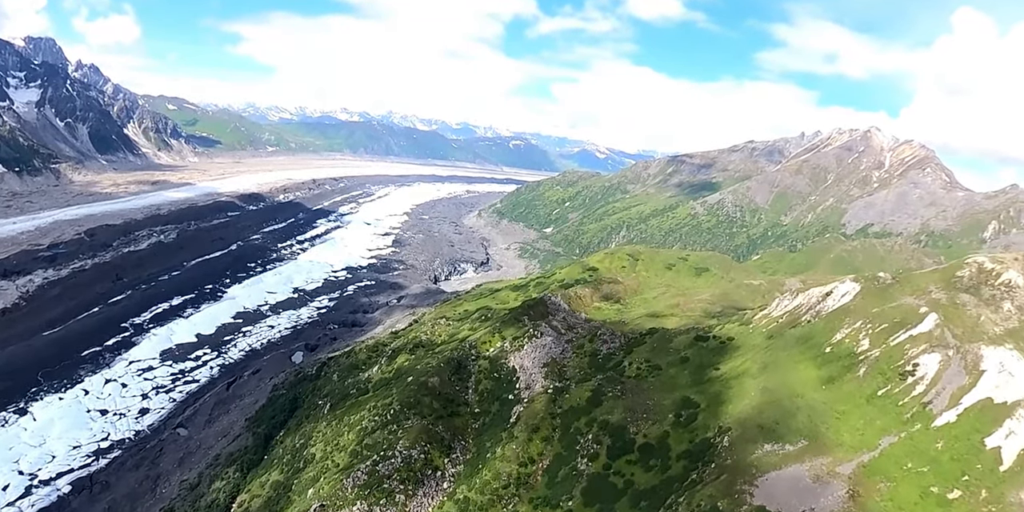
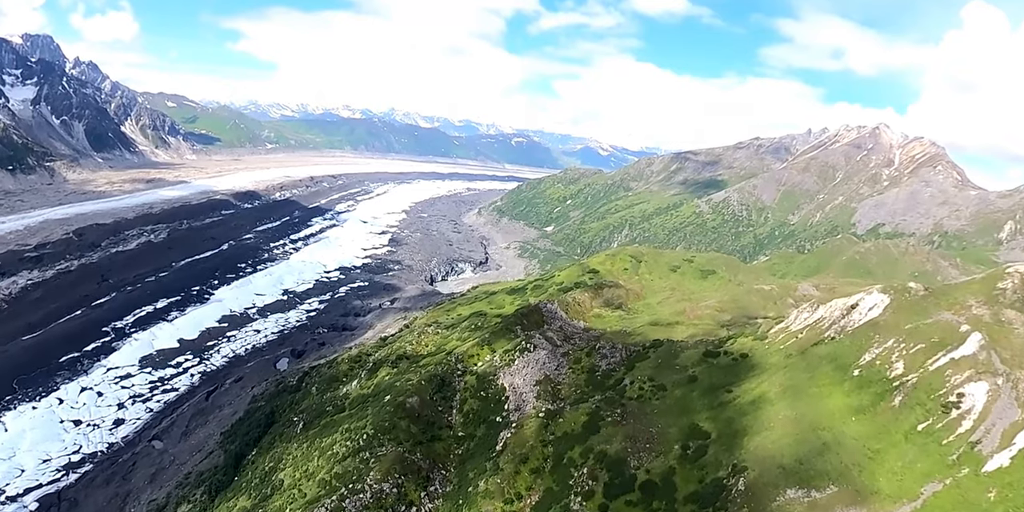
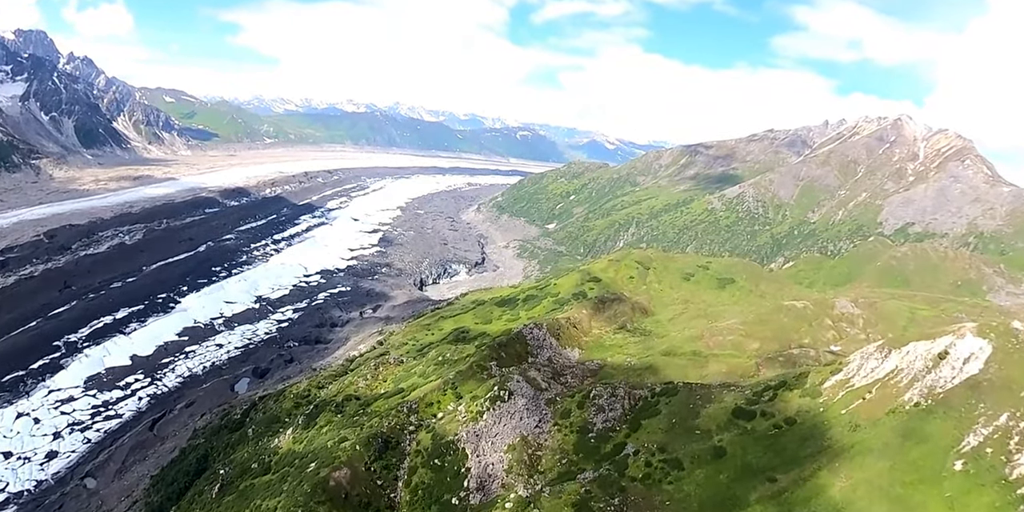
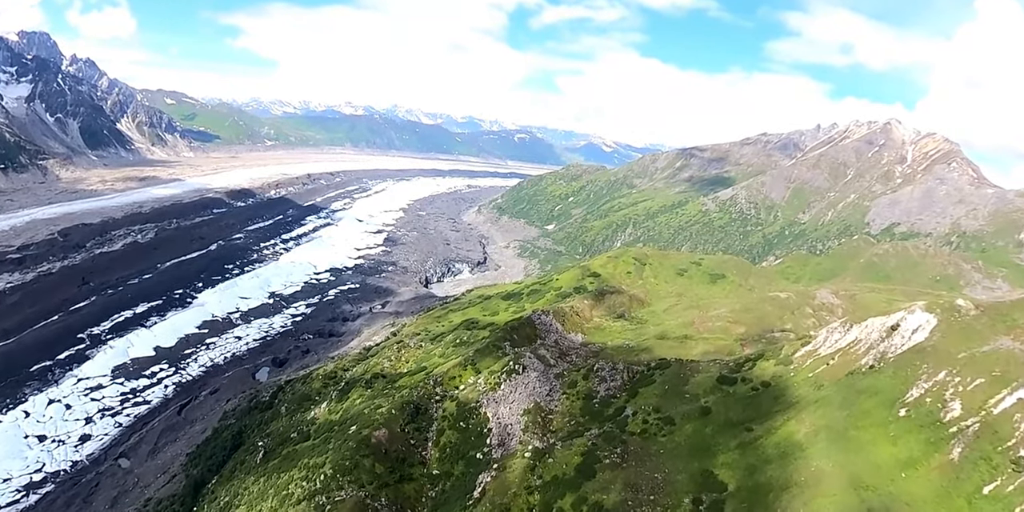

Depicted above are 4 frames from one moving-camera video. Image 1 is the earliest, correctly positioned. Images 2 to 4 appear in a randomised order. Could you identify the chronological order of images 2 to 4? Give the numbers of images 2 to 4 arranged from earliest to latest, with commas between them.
2, 4, 3
